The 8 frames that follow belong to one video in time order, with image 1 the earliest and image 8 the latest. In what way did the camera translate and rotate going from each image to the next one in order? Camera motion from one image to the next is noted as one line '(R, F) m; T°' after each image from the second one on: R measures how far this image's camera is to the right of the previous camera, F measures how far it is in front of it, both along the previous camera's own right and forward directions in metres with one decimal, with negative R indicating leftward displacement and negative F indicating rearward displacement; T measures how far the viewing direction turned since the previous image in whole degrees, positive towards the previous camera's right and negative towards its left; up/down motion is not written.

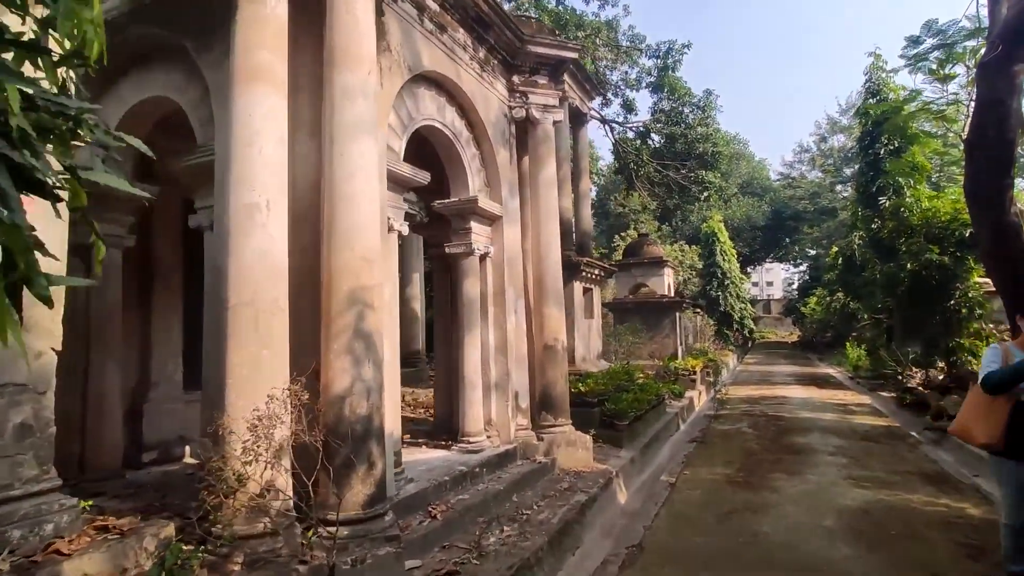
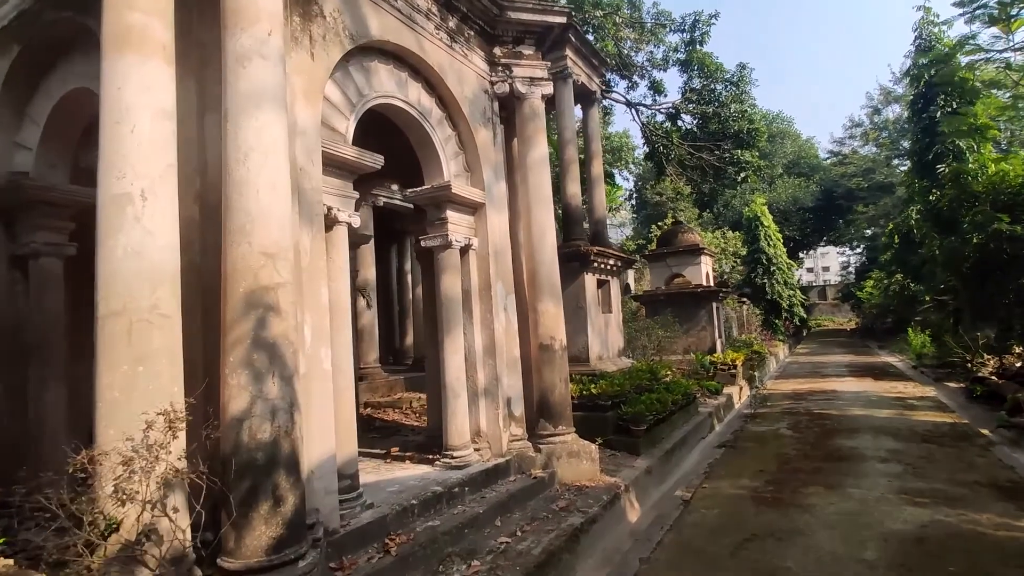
(+0.7, +0.8) m; -5°
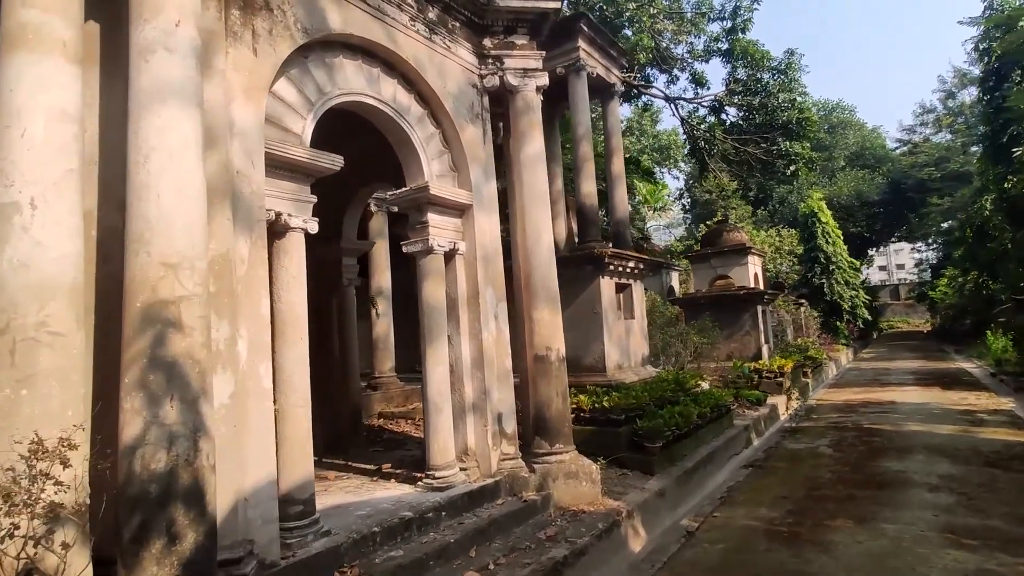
(+0.7, +0.5) m; -6°
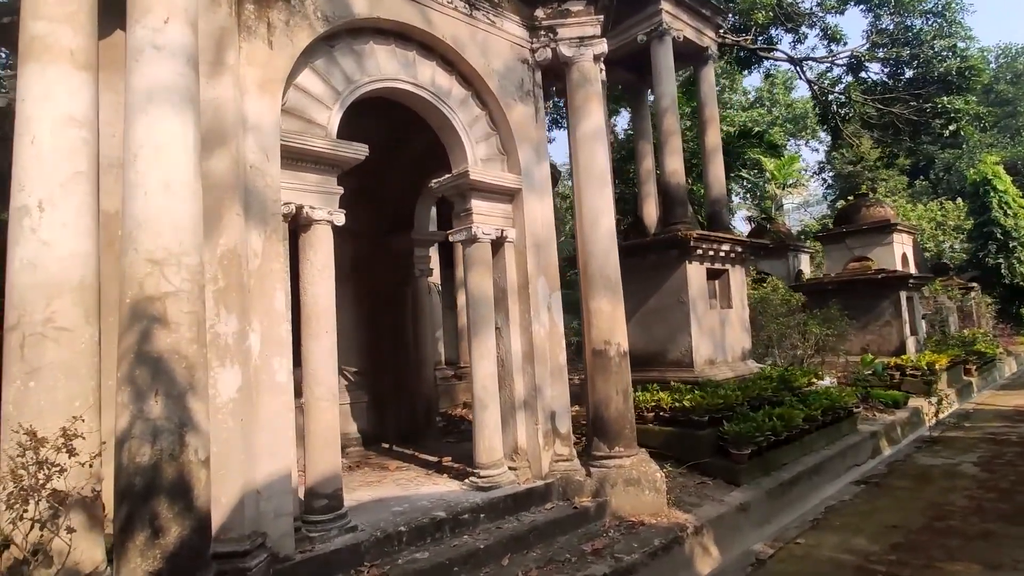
(+0.7, +0.5) m; -13°
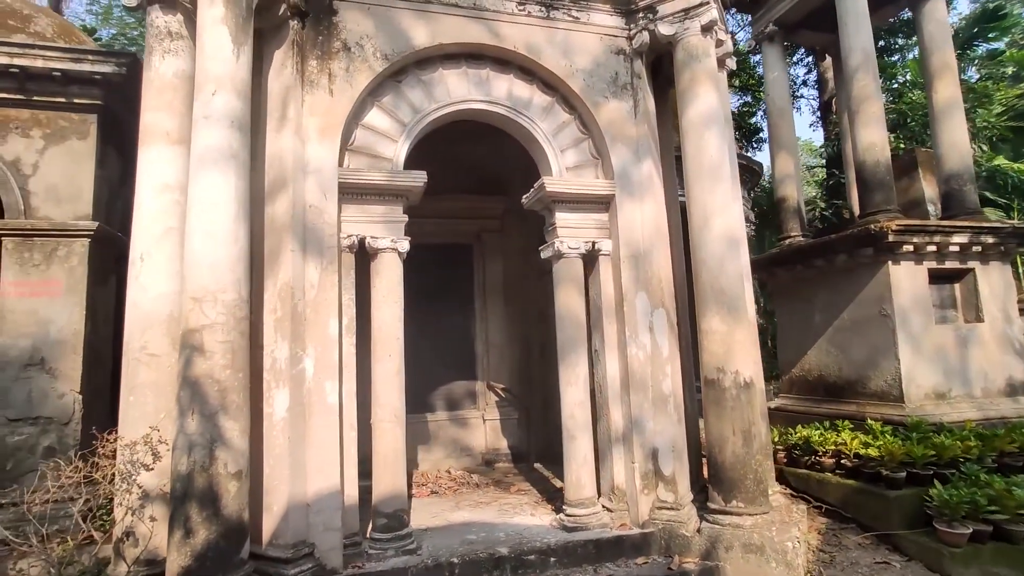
(+1.5, +0.7) m; -26°
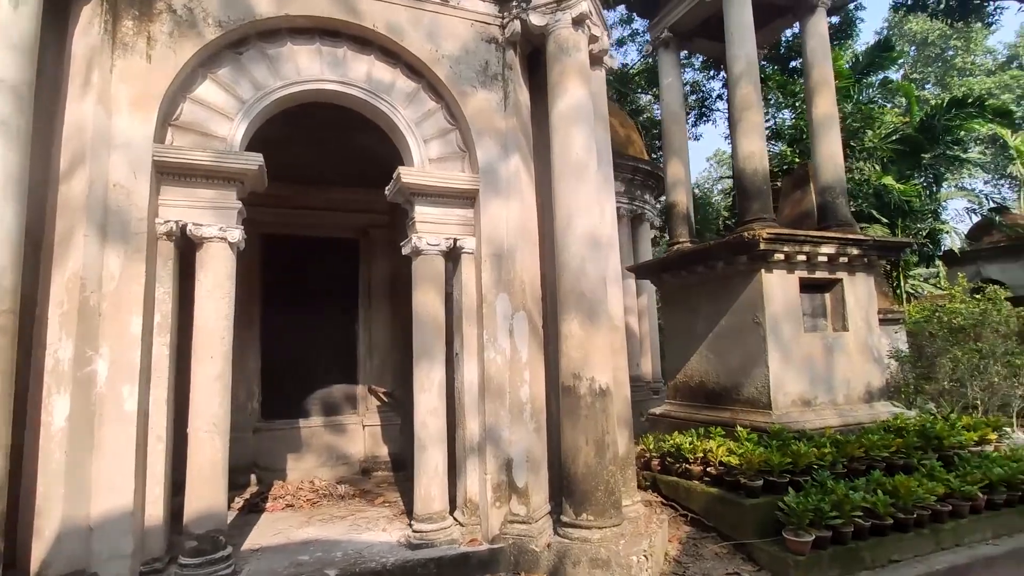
(+0.7, +0.3) m; +6°
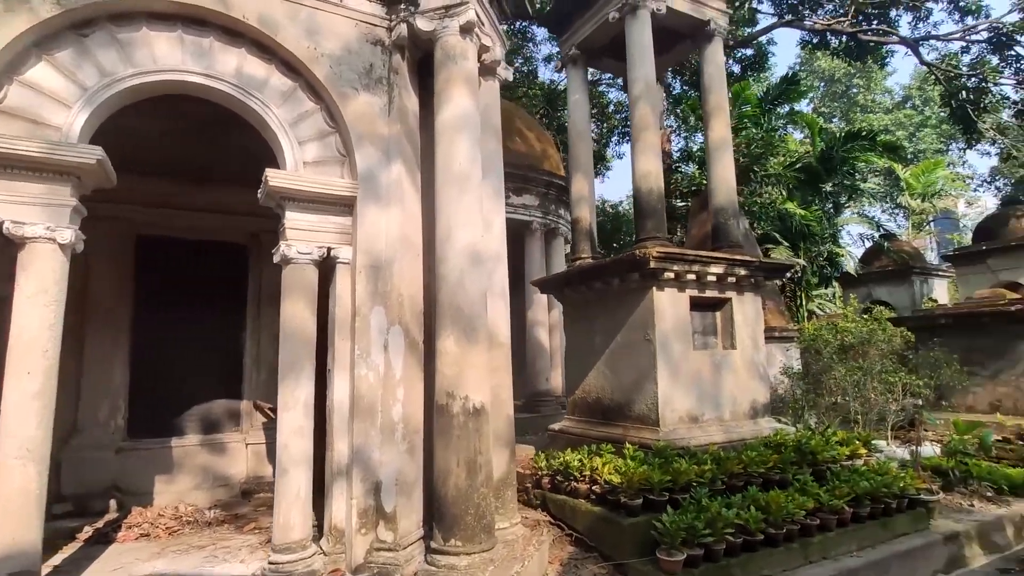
(+0.5, +0.1) m; +6°
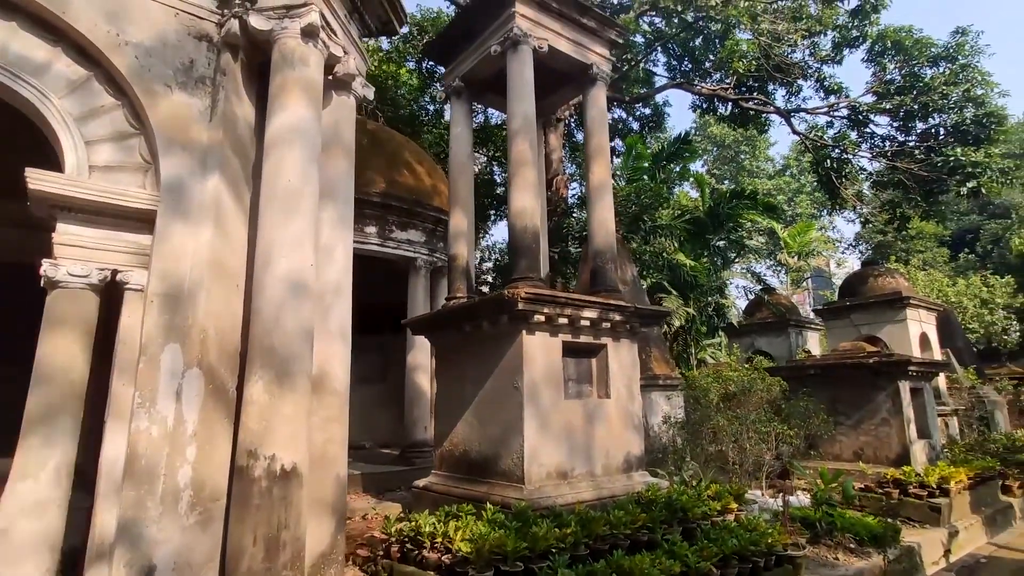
(+0.6, +0.5) m; +9°
